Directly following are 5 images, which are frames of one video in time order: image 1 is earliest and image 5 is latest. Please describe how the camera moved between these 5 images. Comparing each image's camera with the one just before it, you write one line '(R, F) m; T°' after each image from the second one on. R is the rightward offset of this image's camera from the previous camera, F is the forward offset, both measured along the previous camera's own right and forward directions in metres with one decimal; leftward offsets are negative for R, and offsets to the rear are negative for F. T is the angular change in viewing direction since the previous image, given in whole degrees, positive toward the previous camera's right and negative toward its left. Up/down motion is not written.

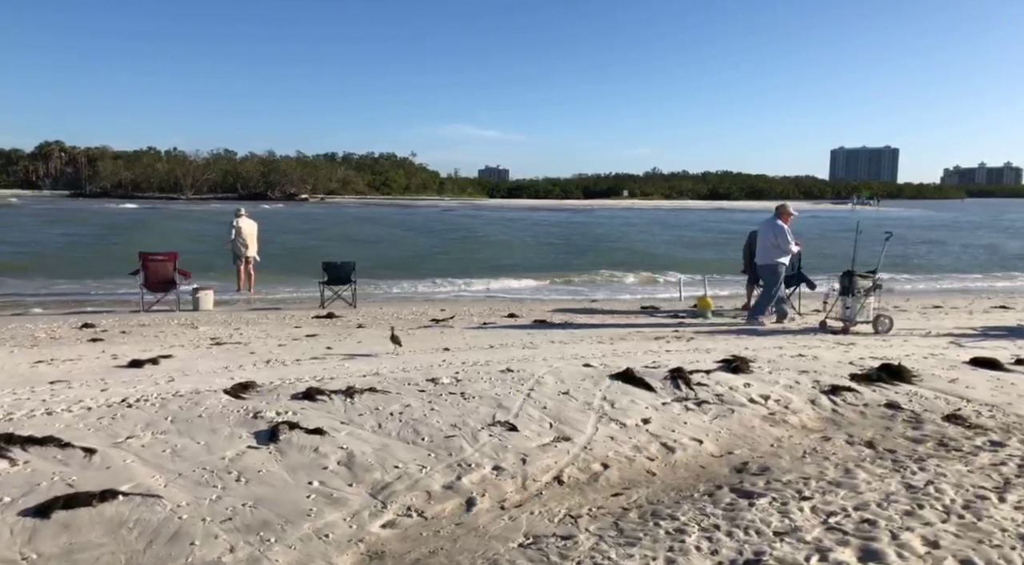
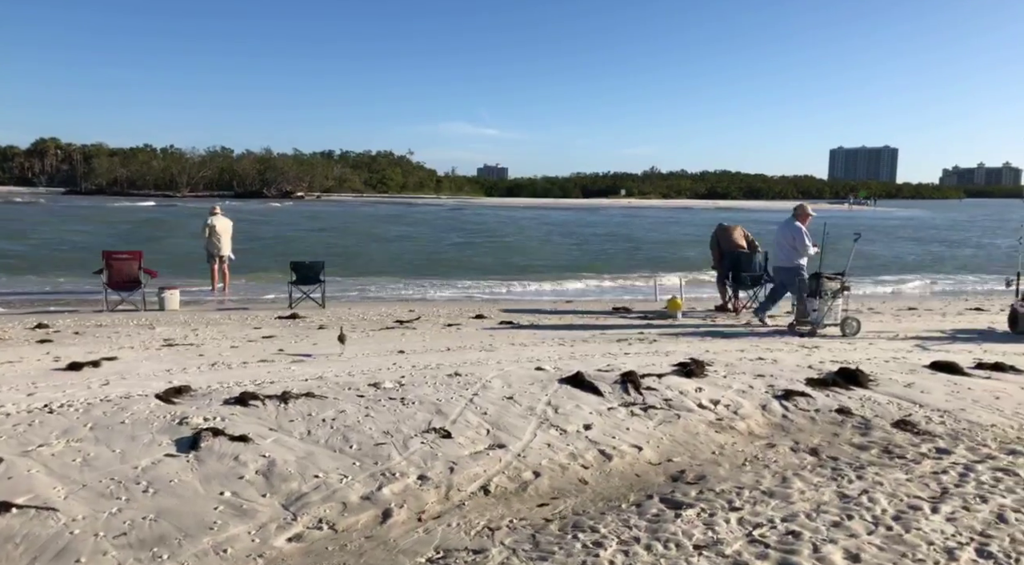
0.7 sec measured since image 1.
(+0.3, +0.1) m; +1°
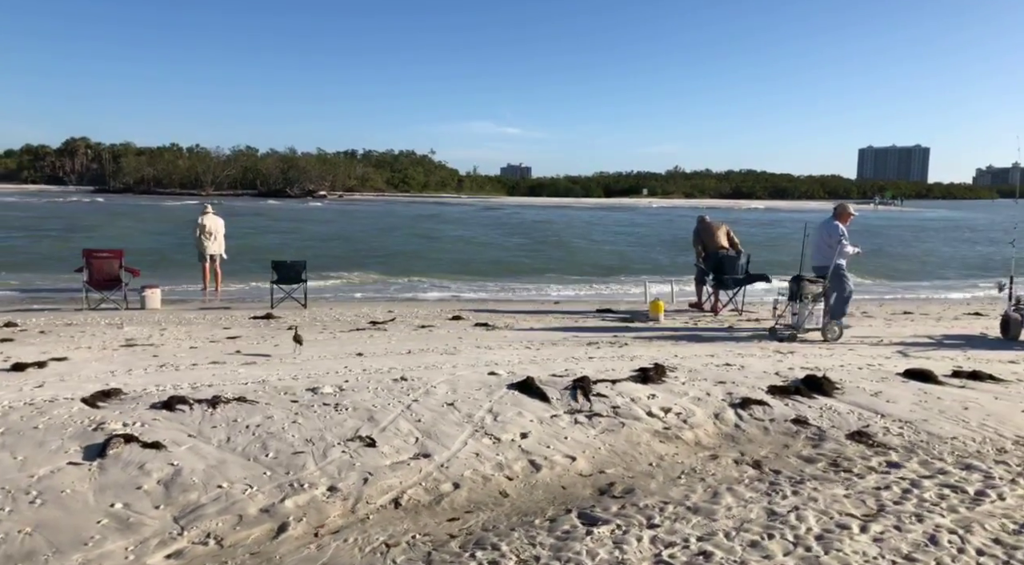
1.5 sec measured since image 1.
(+0.5, +0.1) m; -1°
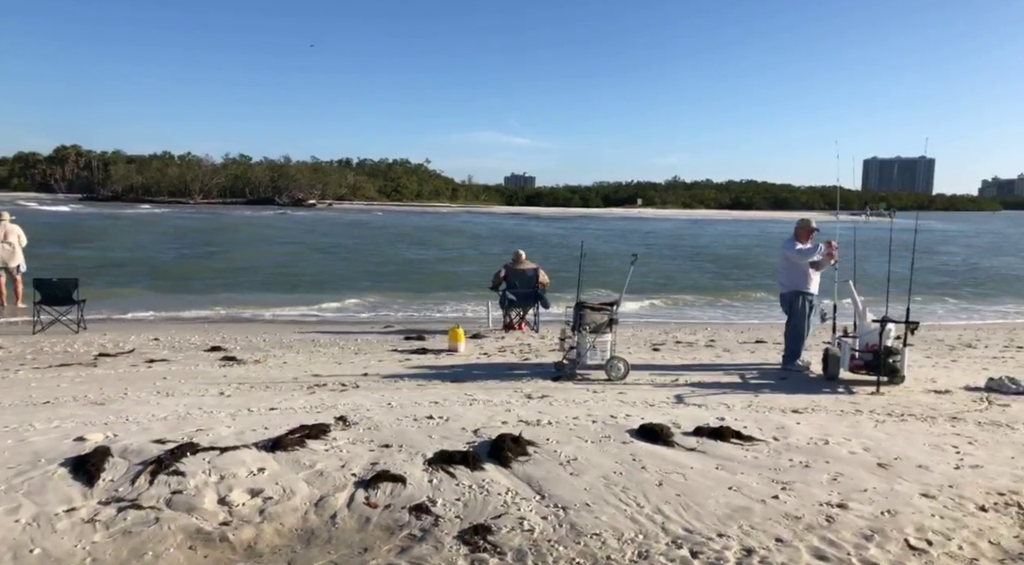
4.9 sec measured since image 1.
(+2.3, +1.1) m; +3°
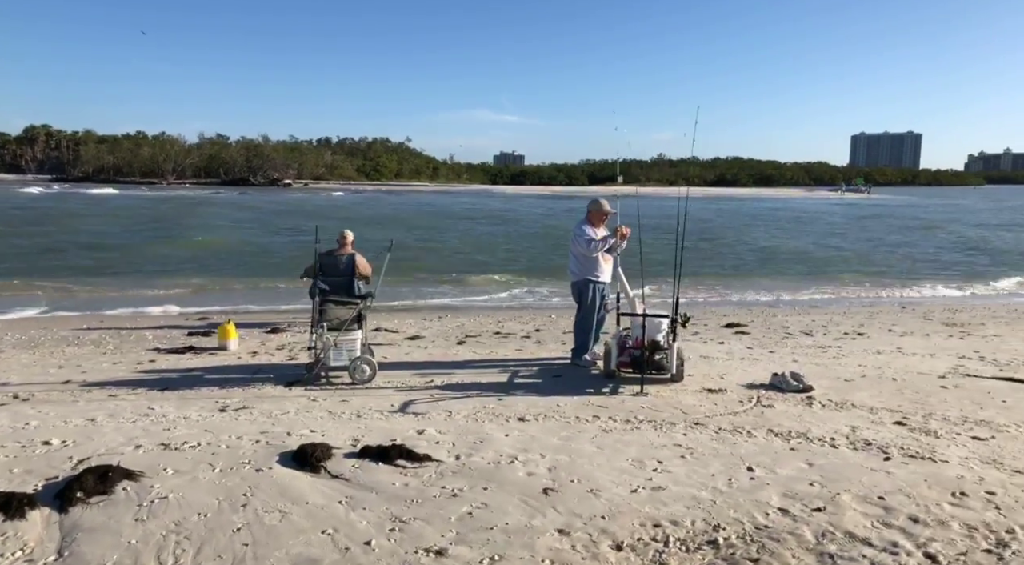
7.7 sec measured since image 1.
(+2.0, +0.7) m; +3°
